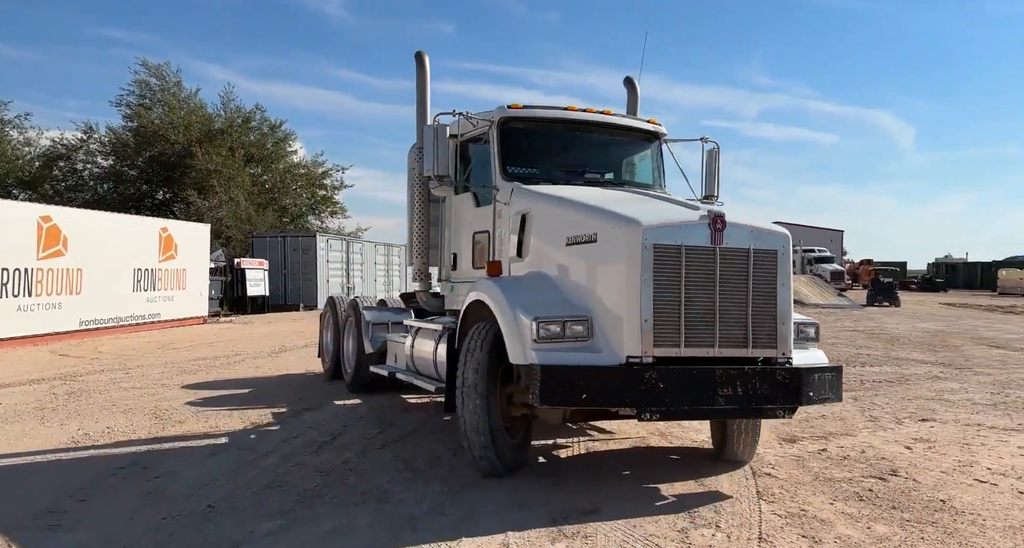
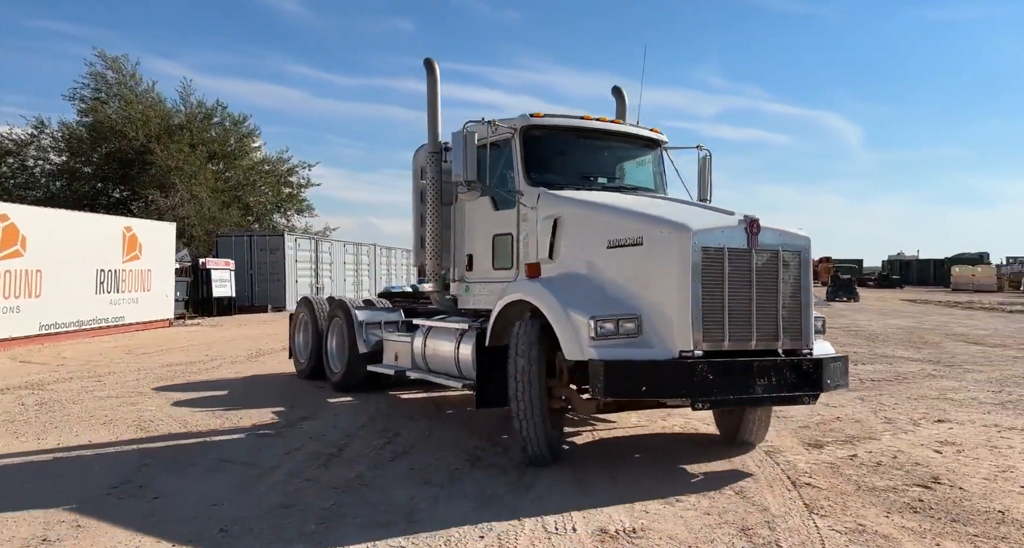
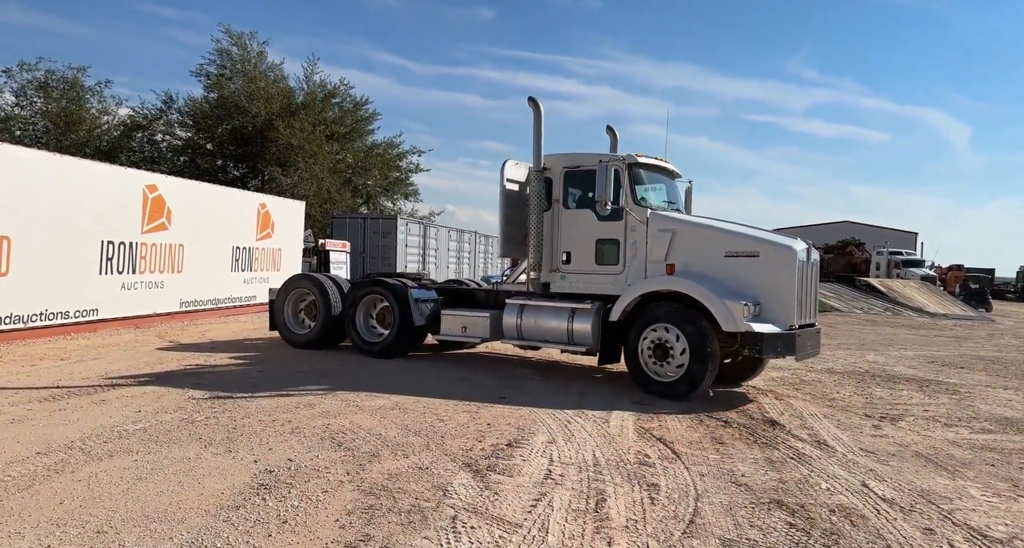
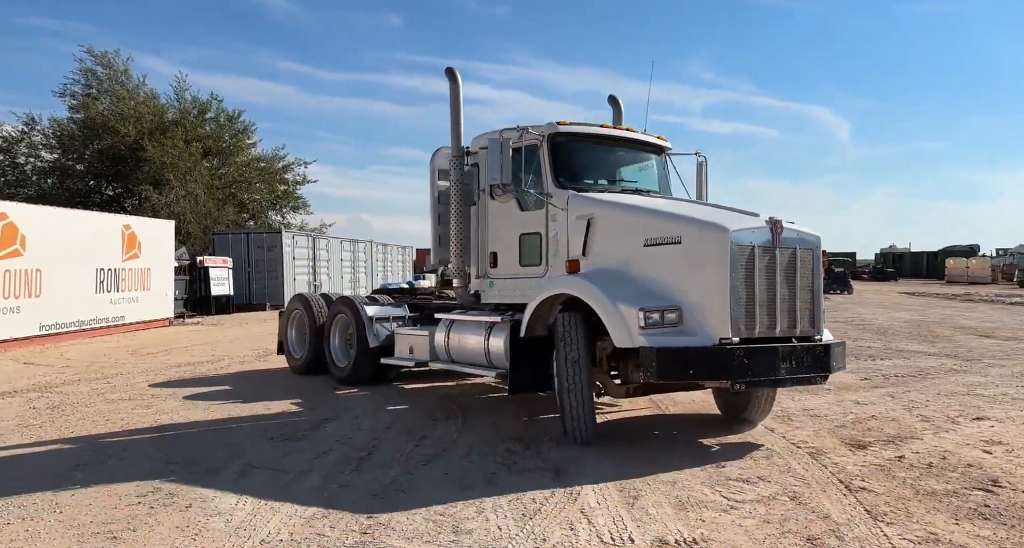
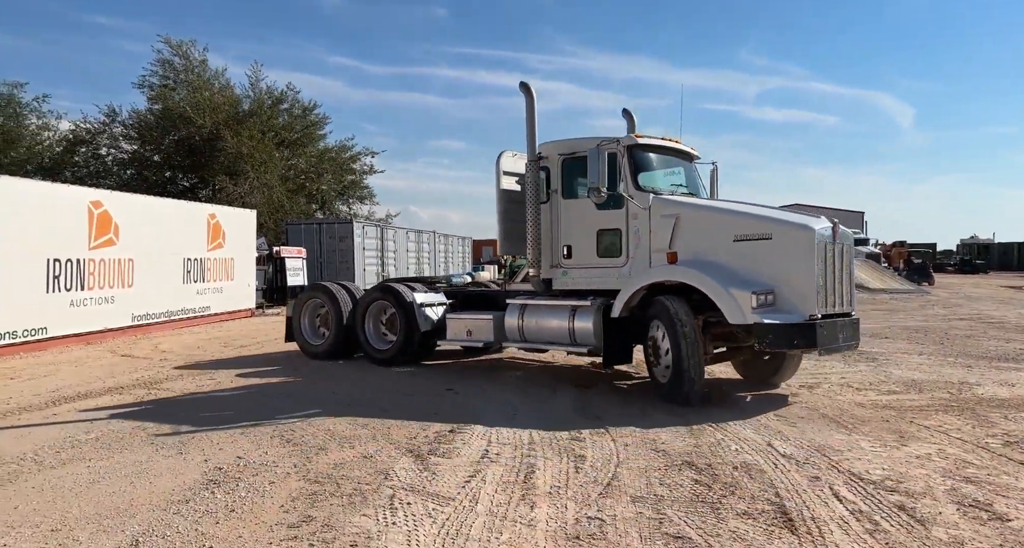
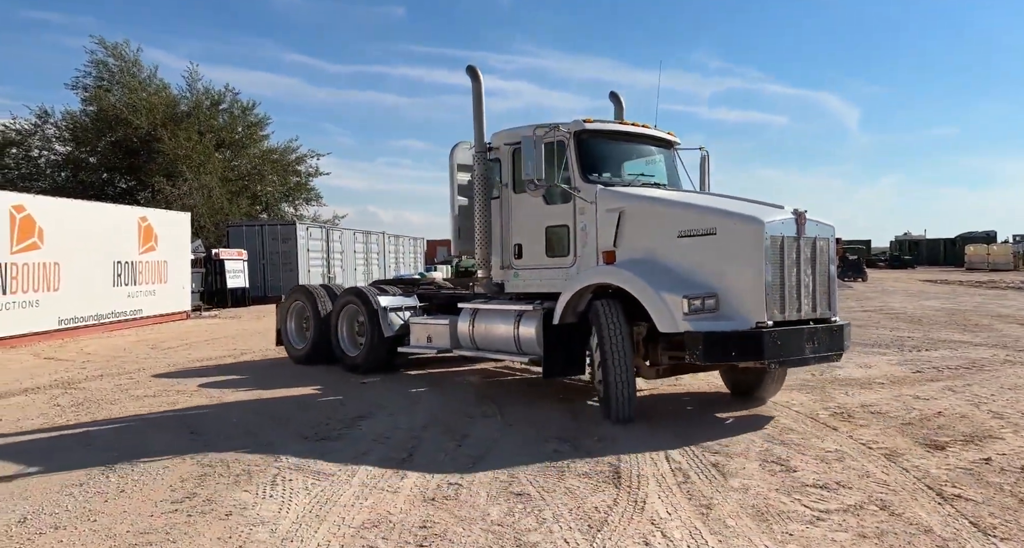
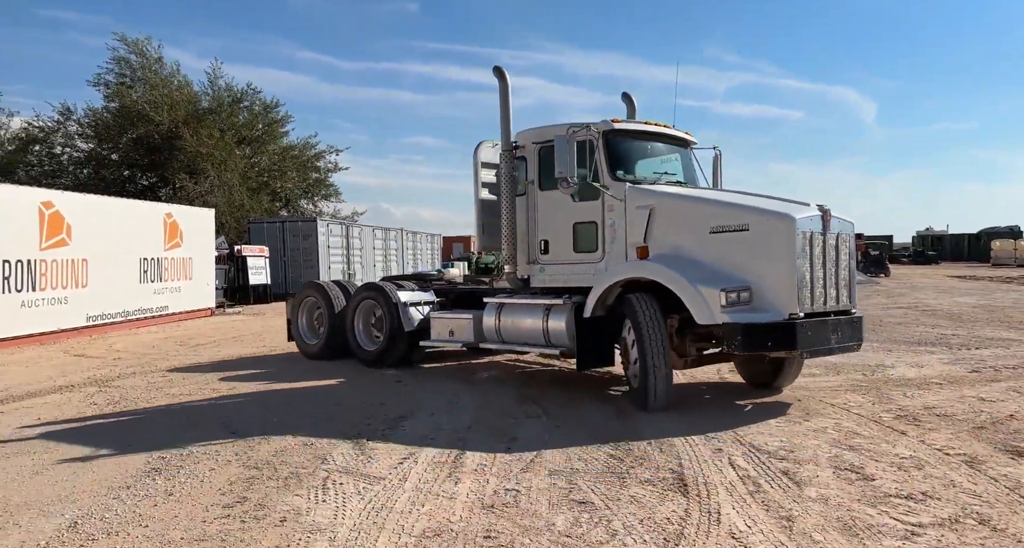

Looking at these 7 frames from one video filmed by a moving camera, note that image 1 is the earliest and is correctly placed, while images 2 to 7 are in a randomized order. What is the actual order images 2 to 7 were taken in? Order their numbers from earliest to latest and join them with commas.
2, 4, 6, 7, 5, 3
